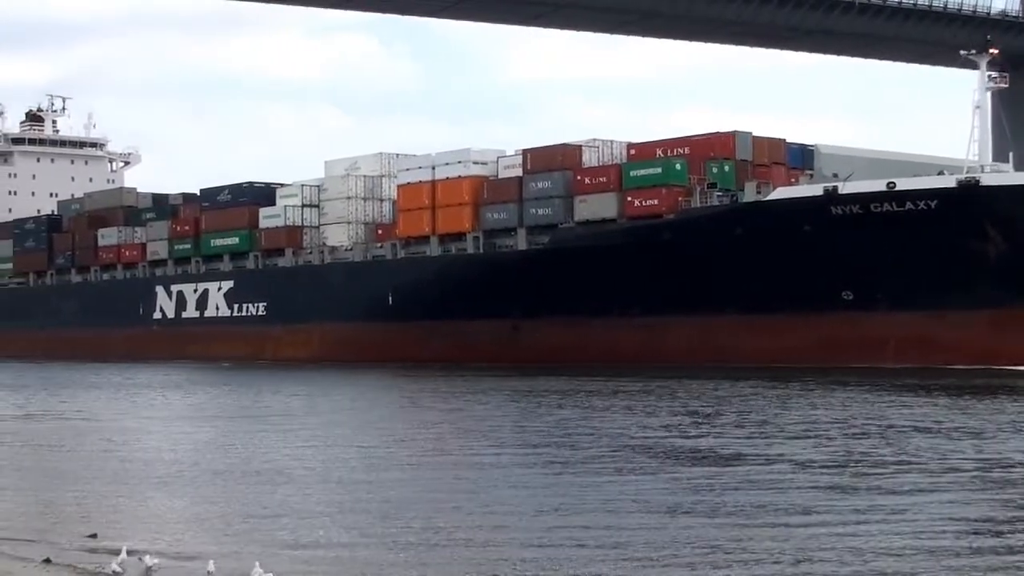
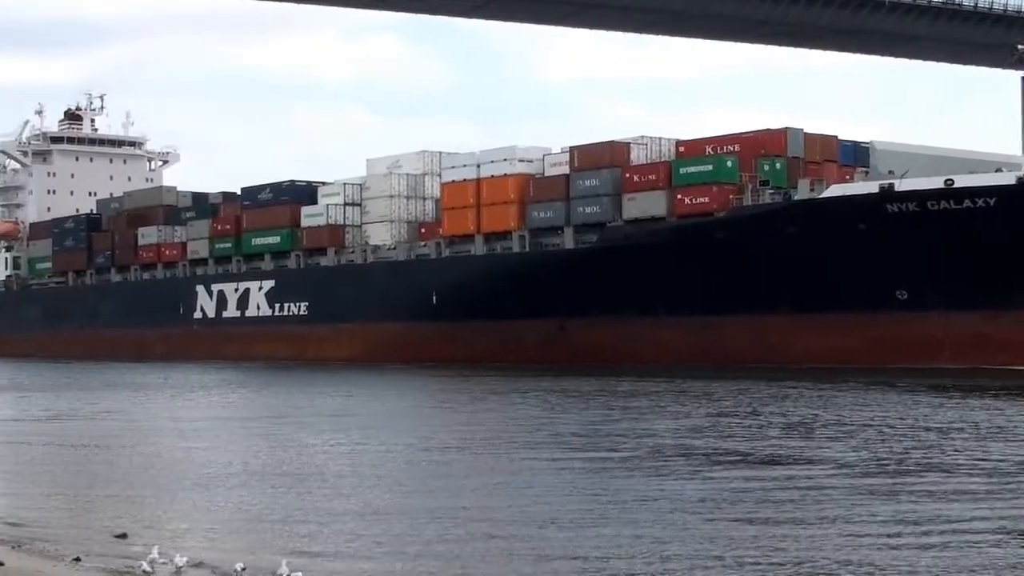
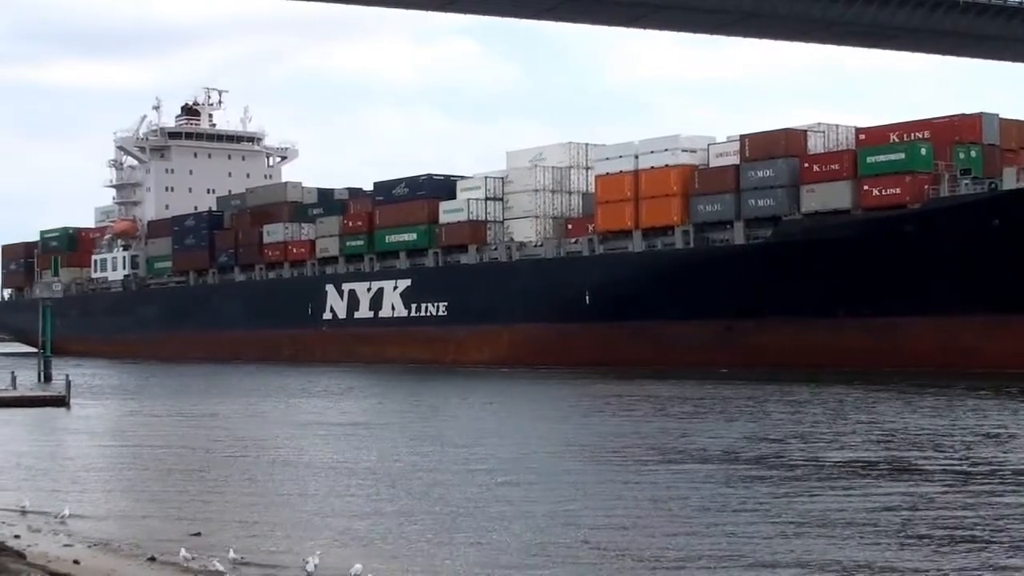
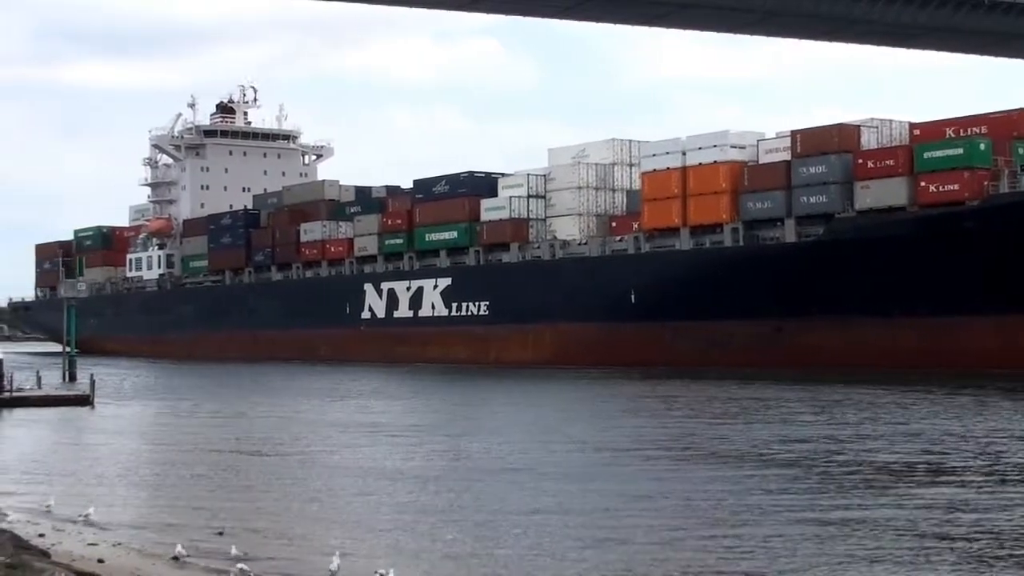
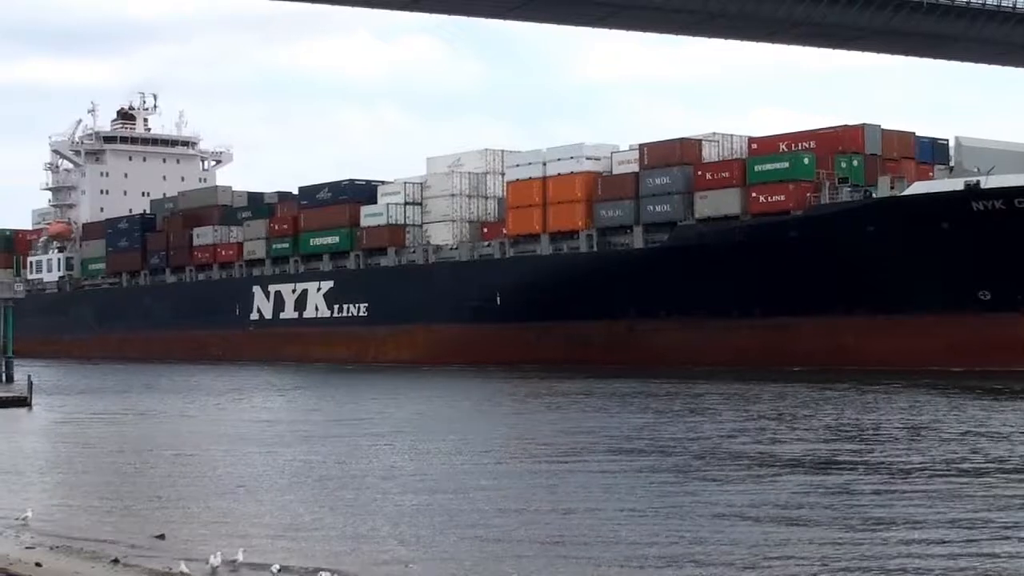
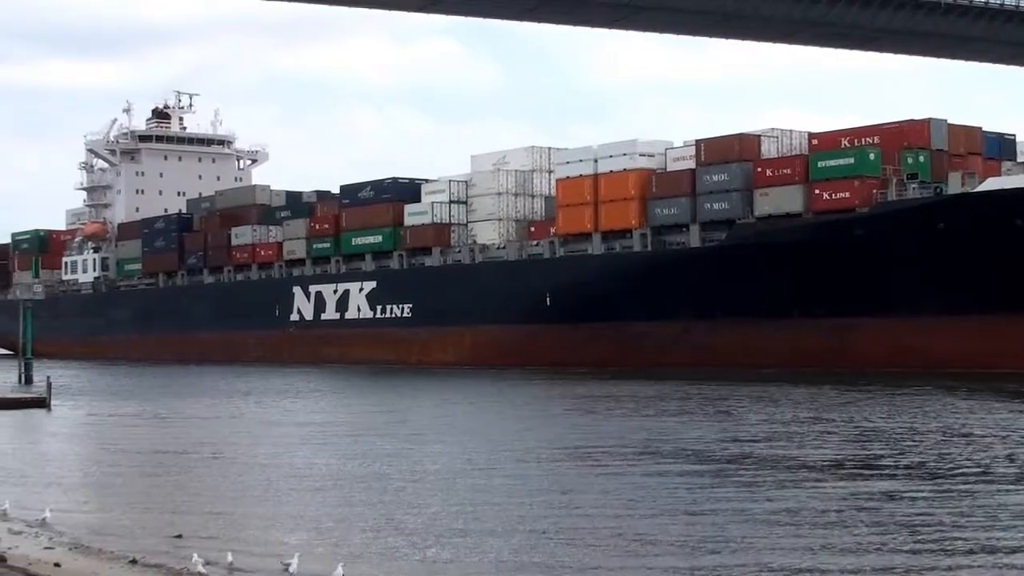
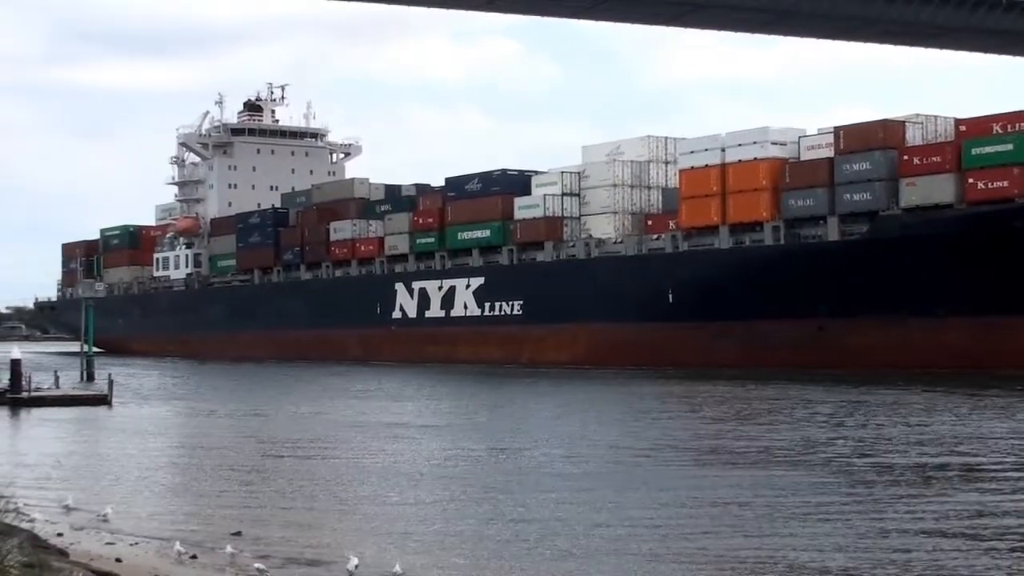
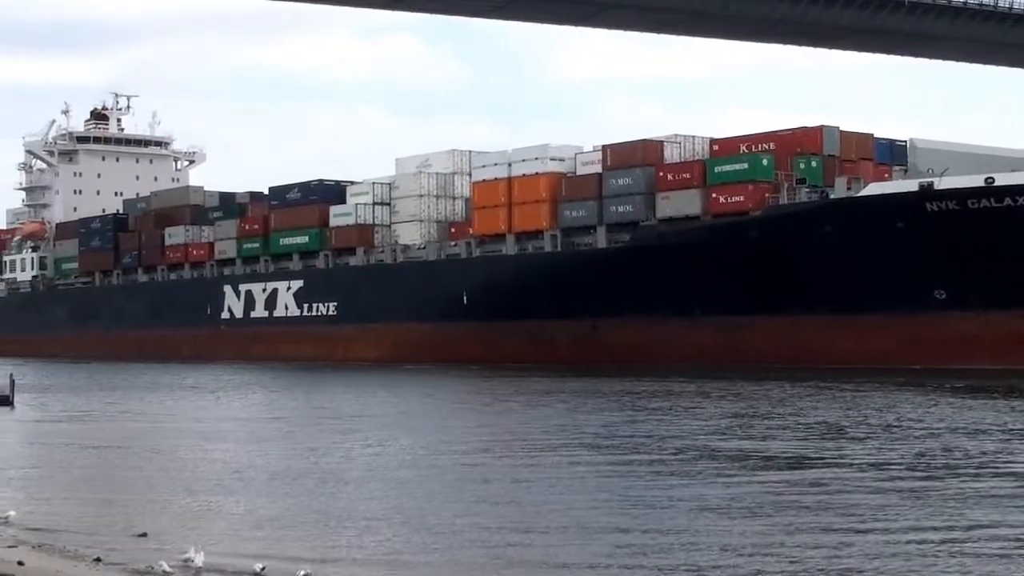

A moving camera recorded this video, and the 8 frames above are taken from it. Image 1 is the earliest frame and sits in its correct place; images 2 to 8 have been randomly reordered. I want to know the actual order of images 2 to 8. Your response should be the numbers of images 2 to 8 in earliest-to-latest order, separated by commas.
2, 8, 5, 6, 3, 4, 7
